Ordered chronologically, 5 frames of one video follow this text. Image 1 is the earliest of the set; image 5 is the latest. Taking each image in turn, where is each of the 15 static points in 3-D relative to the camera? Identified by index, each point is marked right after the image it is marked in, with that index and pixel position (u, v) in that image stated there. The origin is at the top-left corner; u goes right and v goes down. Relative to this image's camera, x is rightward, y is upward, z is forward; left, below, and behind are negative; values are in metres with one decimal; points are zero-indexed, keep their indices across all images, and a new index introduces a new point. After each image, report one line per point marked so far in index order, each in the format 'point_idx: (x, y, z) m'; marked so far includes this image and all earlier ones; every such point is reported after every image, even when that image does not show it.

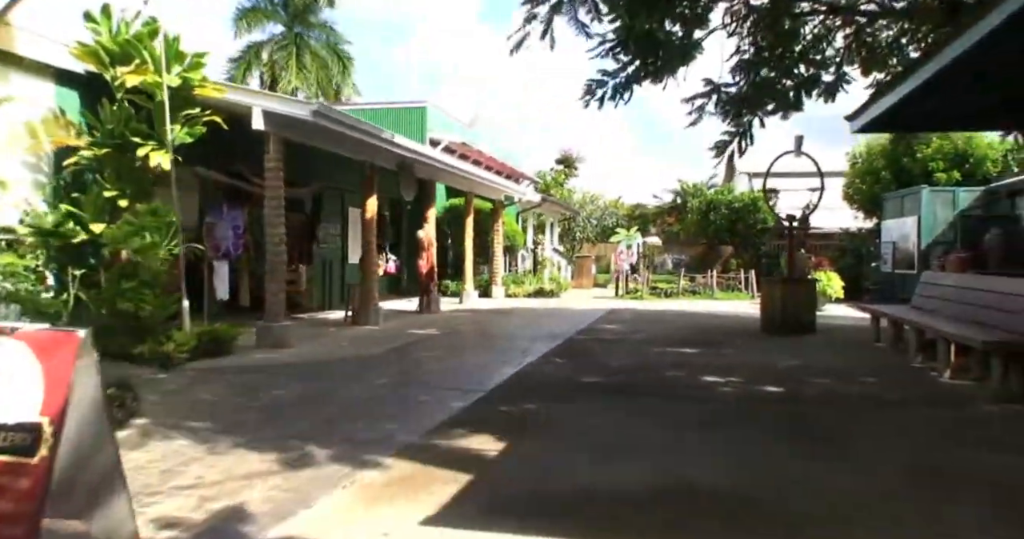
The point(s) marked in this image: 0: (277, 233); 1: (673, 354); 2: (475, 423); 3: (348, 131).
0: (-2.9, +0.5, +9.7) m
1: (+2.0, -1.1, +9.8) m
2: (-0.3, -1.2, +5.8) m
3: (-2.3, +1.9, +10.6) m
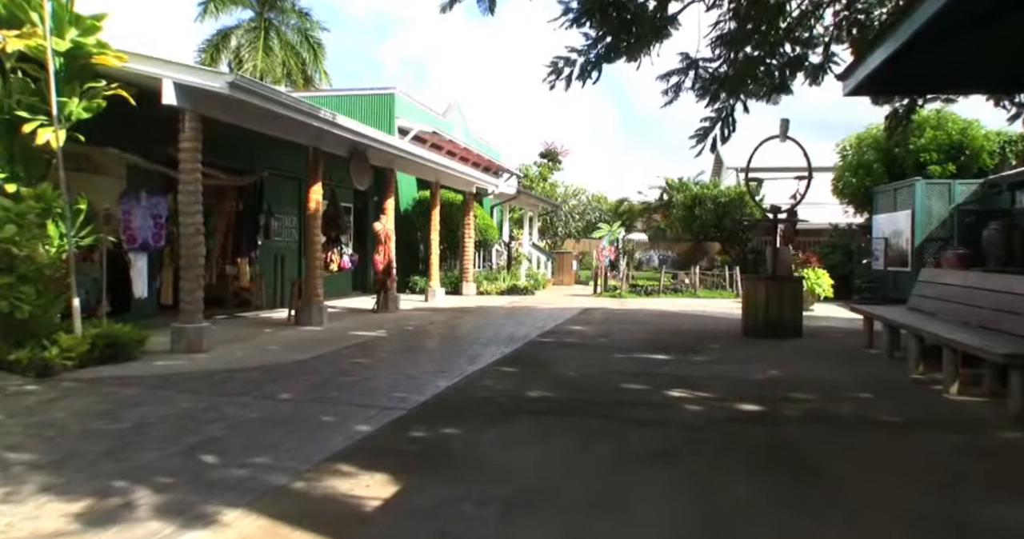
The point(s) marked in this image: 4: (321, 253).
0: (-3.5, +0.5, +8.5) m
1: (+1.4, -1.1, +8.7) m
2: (-0.8, -1.1, +4.7) m
3: (-2.9, +2.0, +9.5) m
4: (-2.9, +0.3, +11.7) m
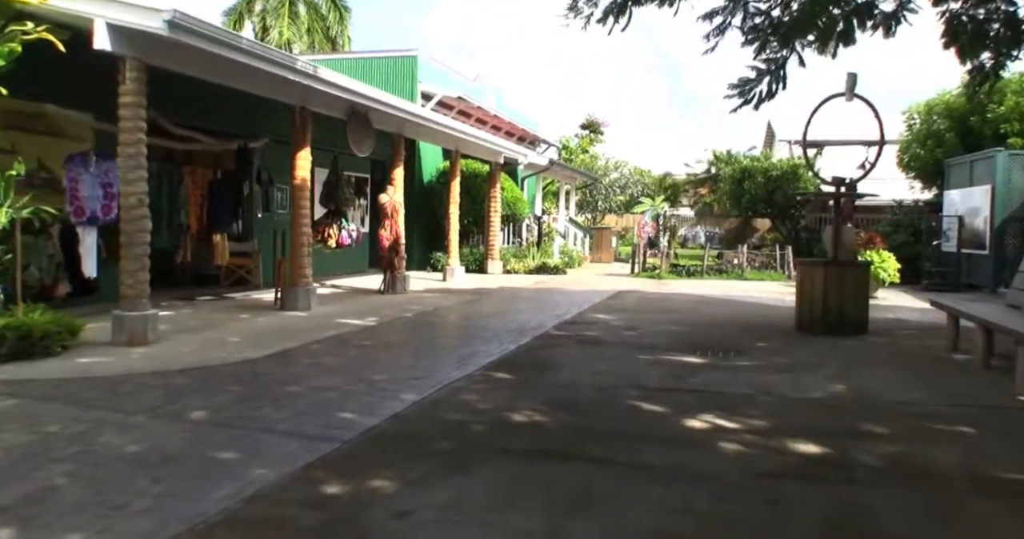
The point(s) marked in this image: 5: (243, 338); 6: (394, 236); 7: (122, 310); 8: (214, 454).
0: (-3.5, +0.7, +7.2) m
1: (+1.4, -0.9, +7.1) m
2: (-1.1, -1.1, +3.2) m
3: (-2.8, +2.2, +8.0) m
4: (-2.7, +0.6, +10.3) m
5: (-2.8, -0.7, +7.9) m
6: (-2.1, +0.6, +13.6) m
7: (-3.6, -0.4, +7.2) m
8: (-1.6, -1.0, +4.2) m
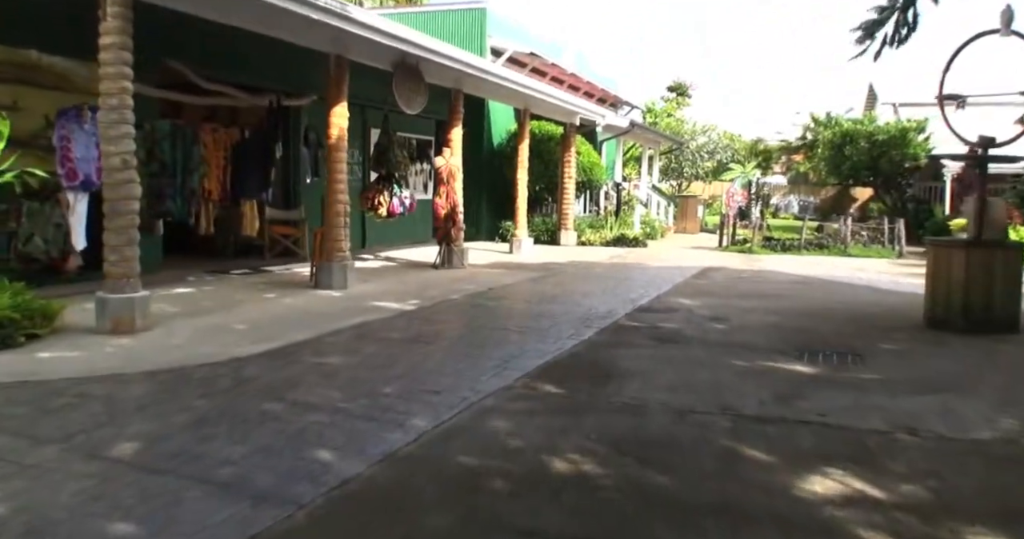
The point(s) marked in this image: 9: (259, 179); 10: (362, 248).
0: (-3.1, +0.9, +6.0) m
1: (+1.8, -0.8, +5.5) m
2: (-1.1, -1.1, +1.9) m
3: (-2.3, +2.4, +6.7) m
4: (-1.9, +0.9, +9.0) m
5: (-2.3, -0.5, +6.7) m
6: (-1.0, +1.0, +12.3) m
7: (-3.2, -0.2, +6.1) m
8: (-1.5, -1.0, +2.9) m
9: (-3.0, +1.1, +9.2) m
10: (-2.9, +0.4, +15.0) m
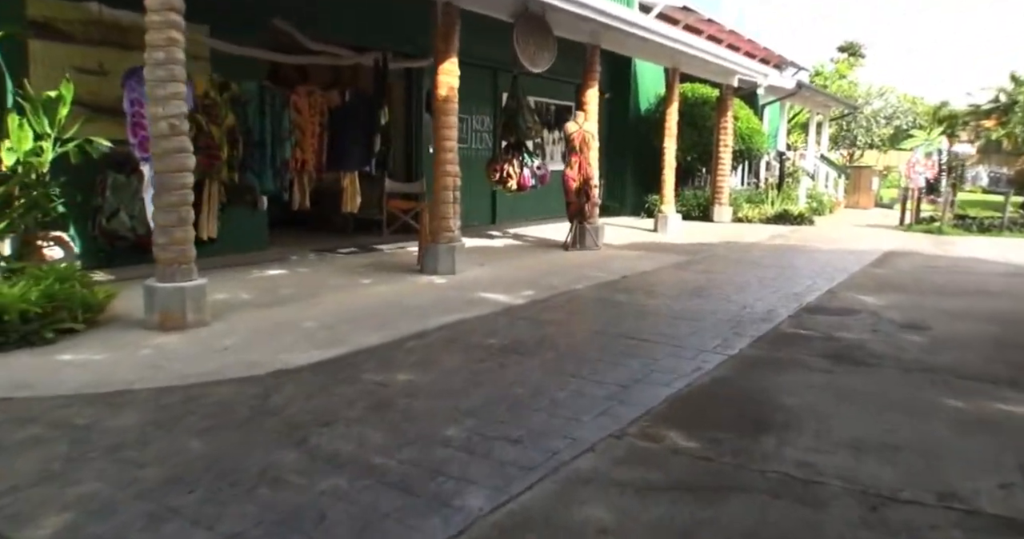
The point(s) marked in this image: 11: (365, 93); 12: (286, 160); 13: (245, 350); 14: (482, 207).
0: (-2.3, +1.0, +5.1) m
1: (+2.4, -0.9, +3.7) m
2: (-1.2, -1.2, +0.7) m
3: (-1.3, +2.5, +5.5) m
4: (-0.6, +1.0, +7.8) m
5: (-1.4, -0.4, +5.7) m
6: (+1.0, +1.3, +10.8) m
7: (-2.4, -0.1, +5.2) m
8: (-1.4, -1.0, +1.8) m
9: (-1.6, +1.3, +8.2) m
10: (-0.3, +0.8, +13.8) m
11: (-1.6, +1.9, +8.3) m
12: (-2.2, +1.1, +7.5) m
13: (-1.7, -0.5, +4.7) m
14: (-0.5, +1.1, +13.6) m
